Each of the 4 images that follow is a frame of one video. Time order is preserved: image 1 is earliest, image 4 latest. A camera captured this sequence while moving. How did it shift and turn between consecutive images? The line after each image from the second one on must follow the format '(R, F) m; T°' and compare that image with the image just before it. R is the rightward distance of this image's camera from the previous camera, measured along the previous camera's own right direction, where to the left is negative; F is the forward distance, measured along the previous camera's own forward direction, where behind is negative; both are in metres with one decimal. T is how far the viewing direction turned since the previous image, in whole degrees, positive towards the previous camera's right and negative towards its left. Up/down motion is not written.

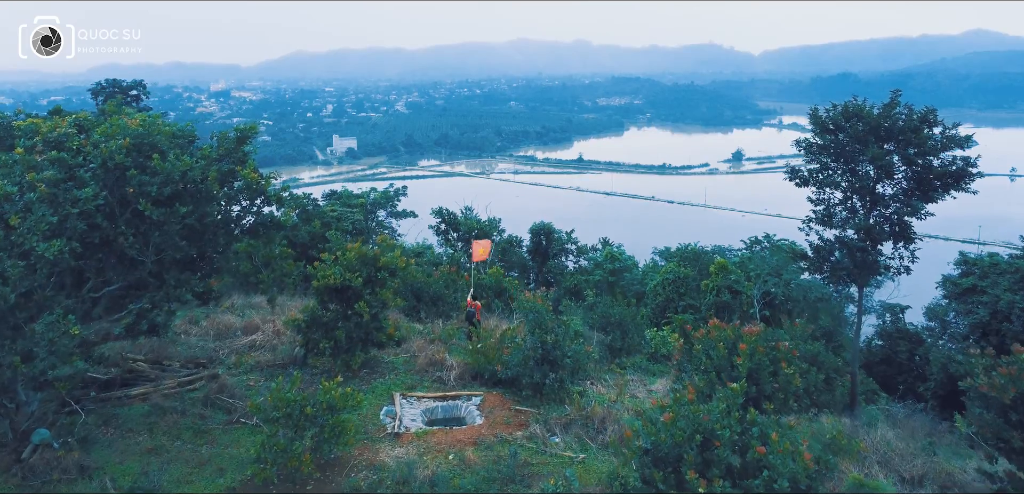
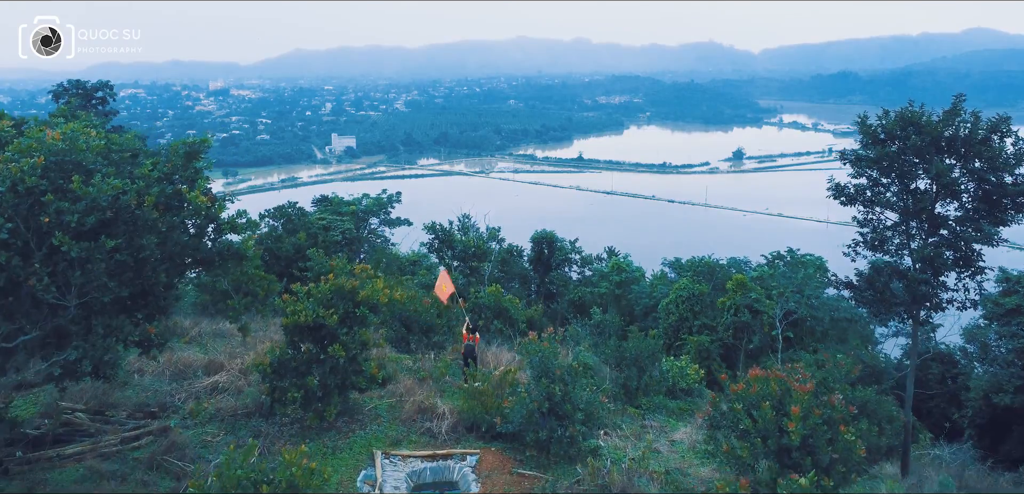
(0.0, +0.7) m; 0°
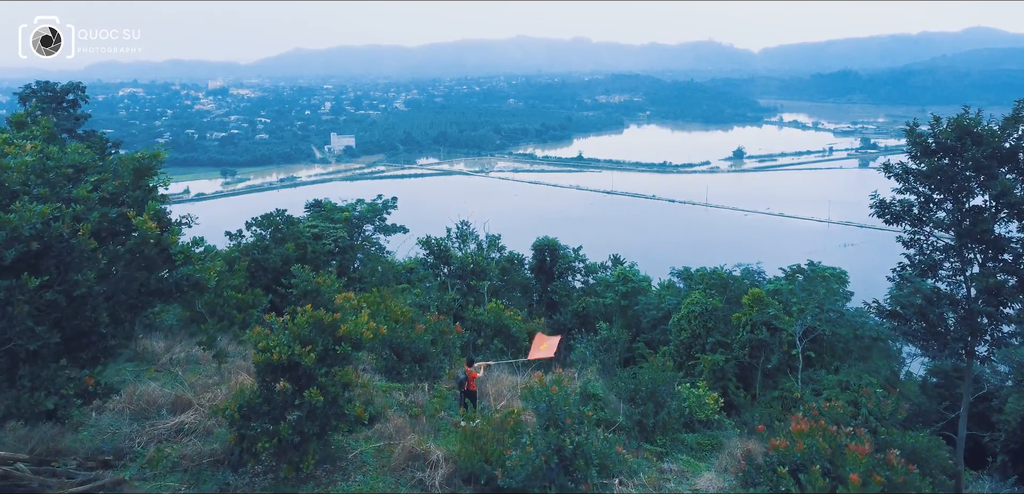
(0.0, +0.5) m; 0°
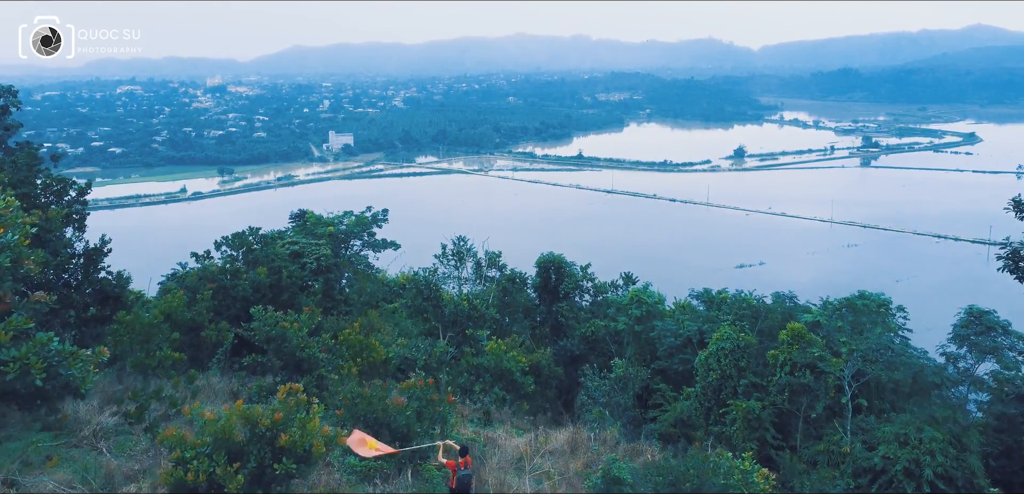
(0.0, +1.0) m; 0°
